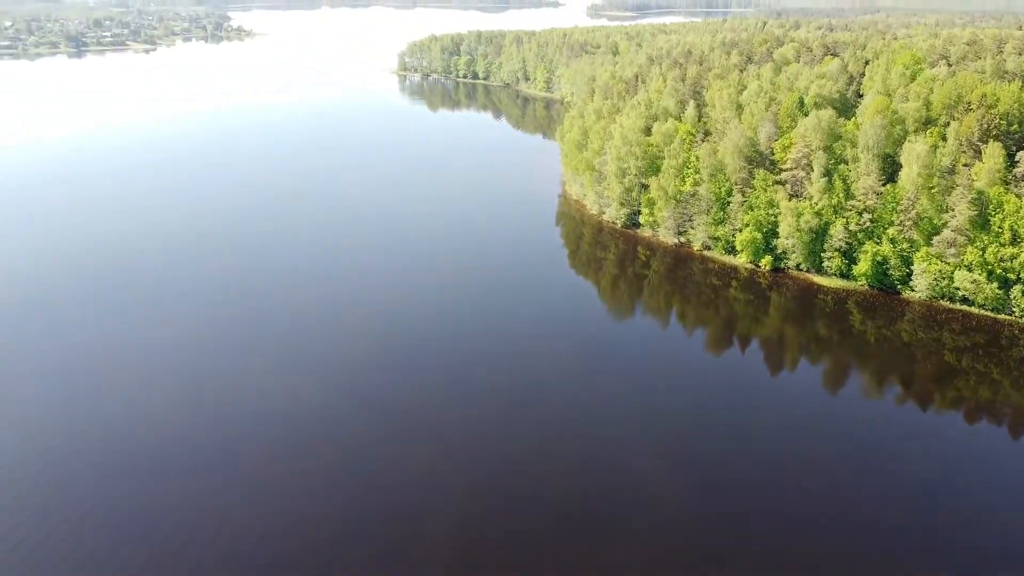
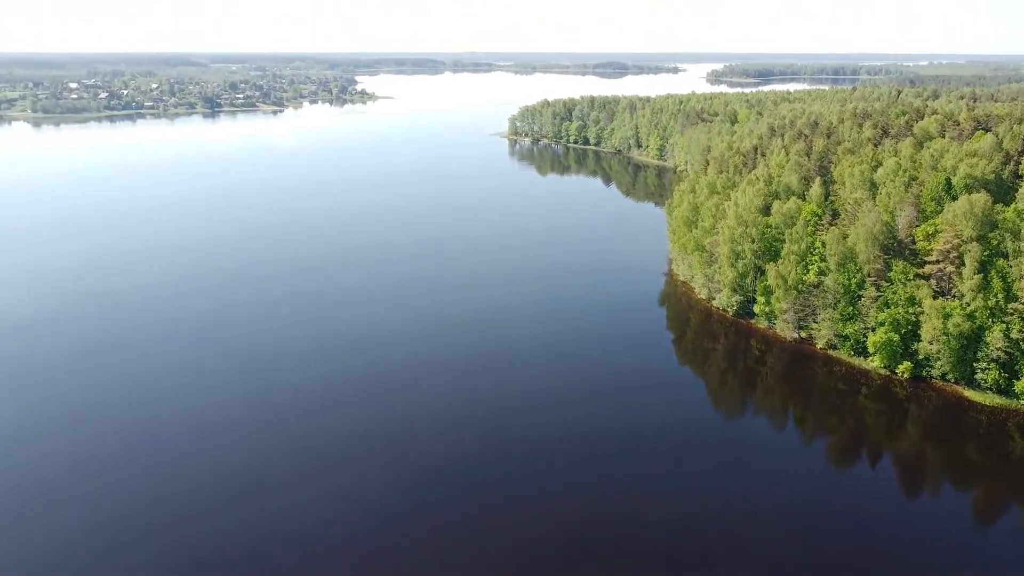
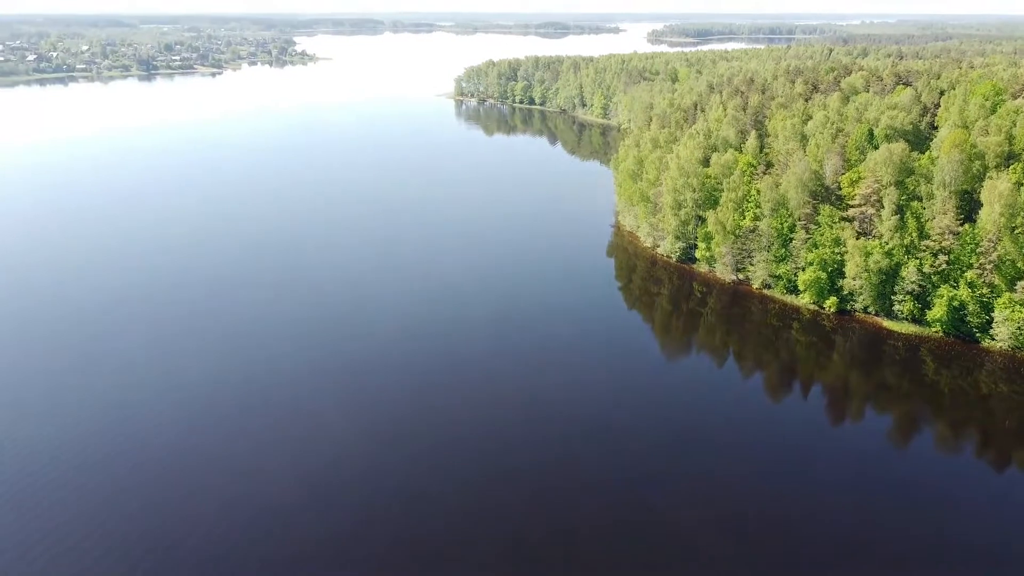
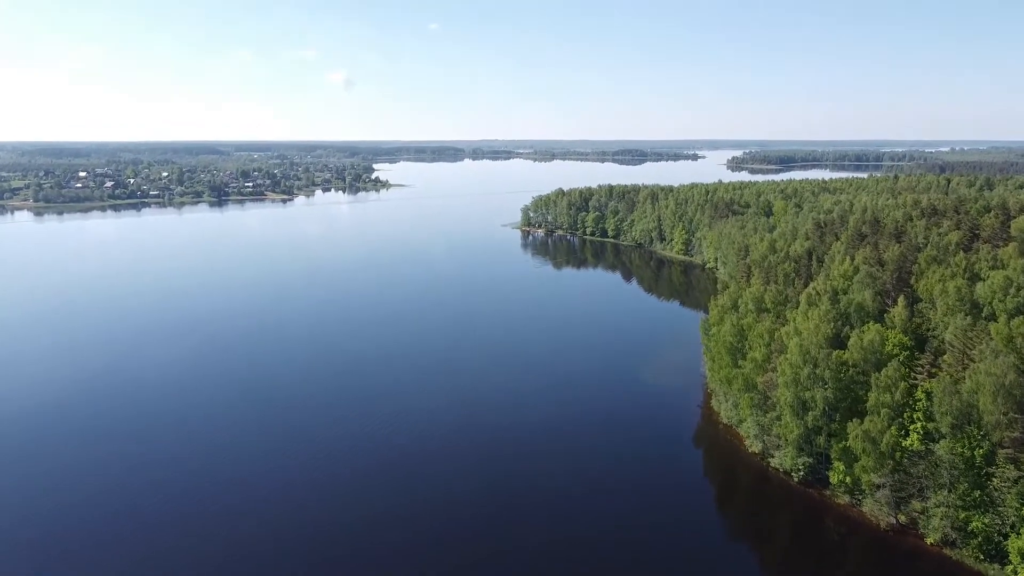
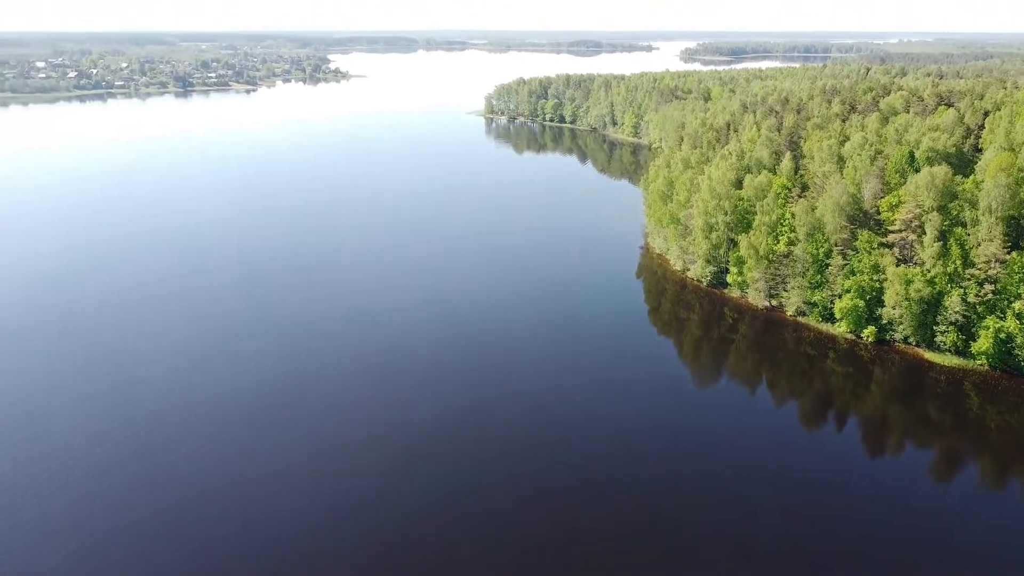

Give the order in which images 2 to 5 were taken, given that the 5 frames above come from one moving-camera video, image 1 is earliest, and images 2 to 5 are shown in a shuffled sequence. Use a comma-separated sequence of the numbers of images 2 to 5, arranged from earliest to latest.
3, 5, 2, 4
